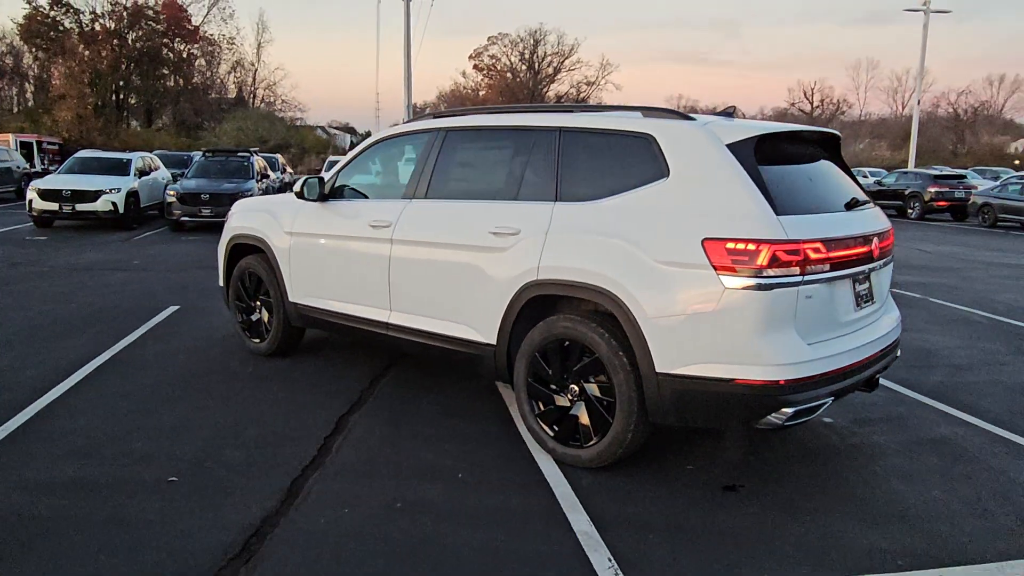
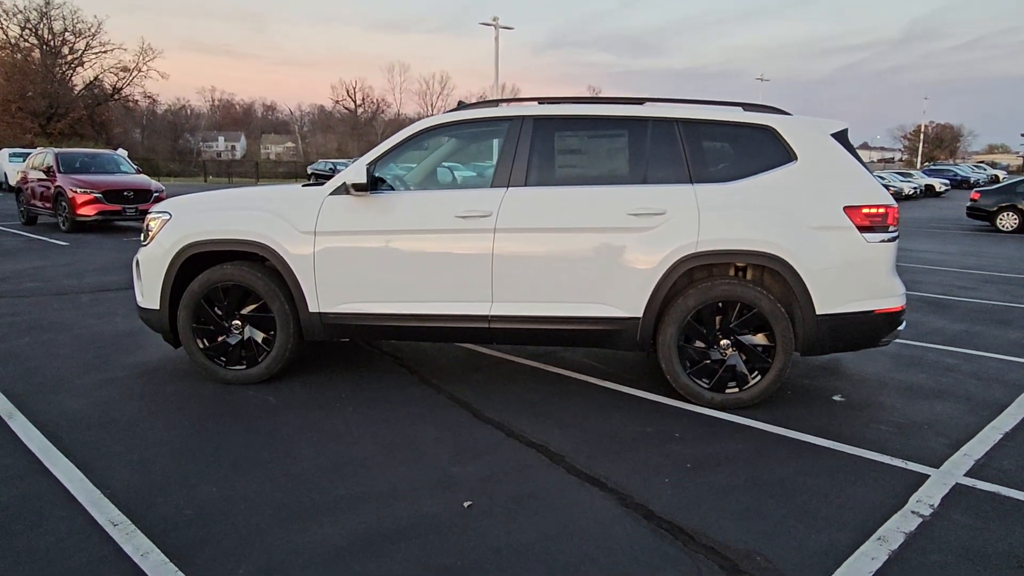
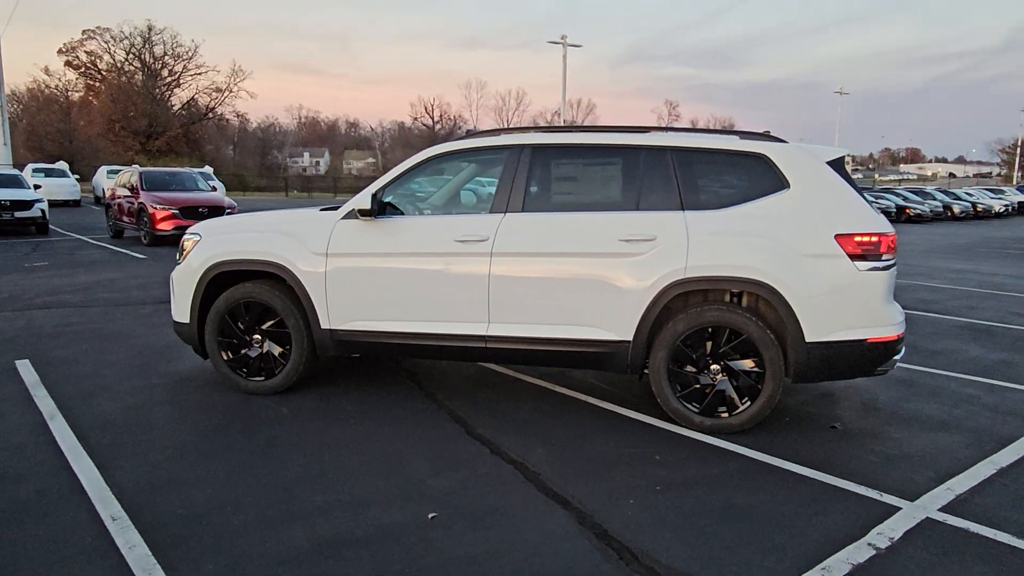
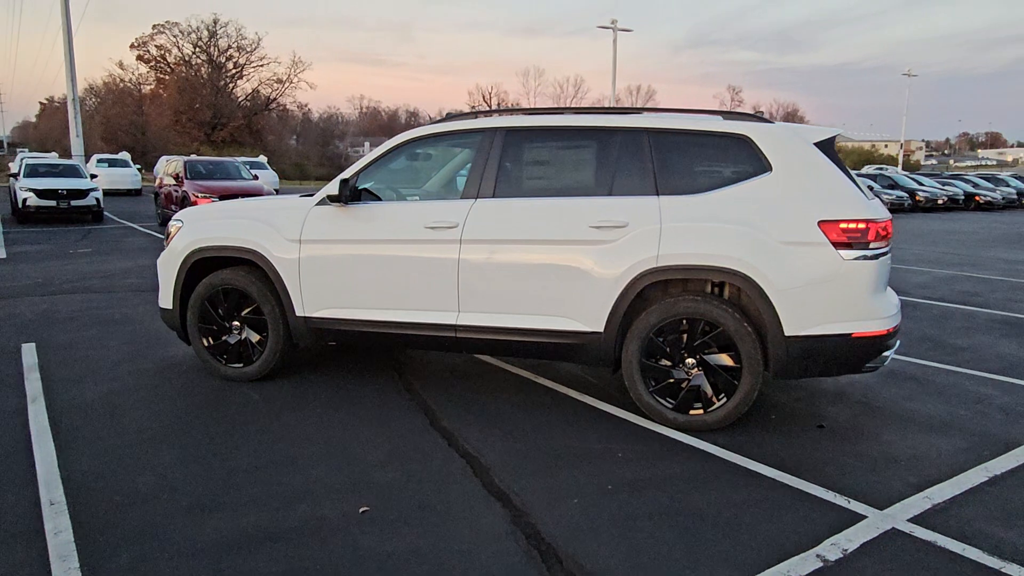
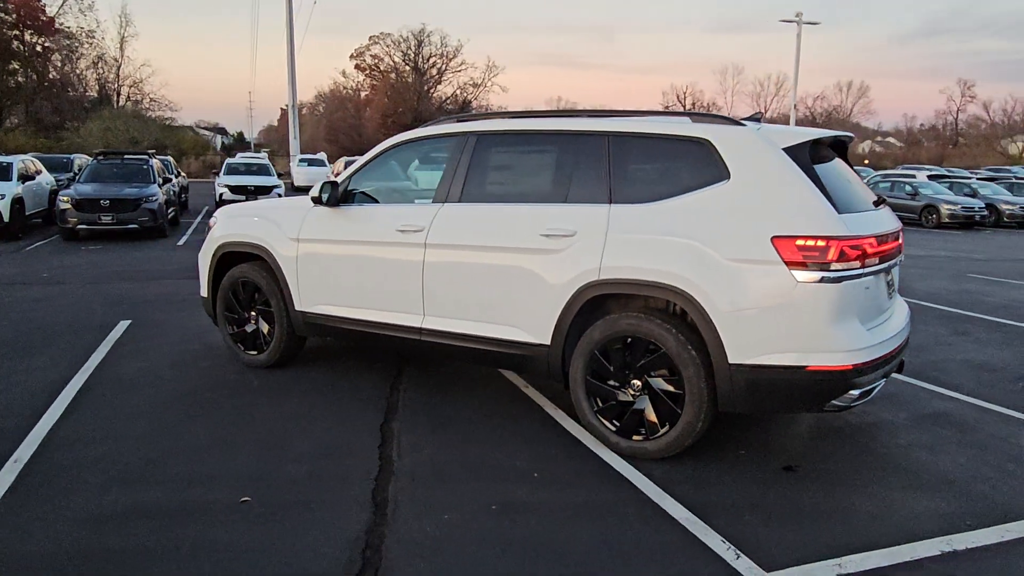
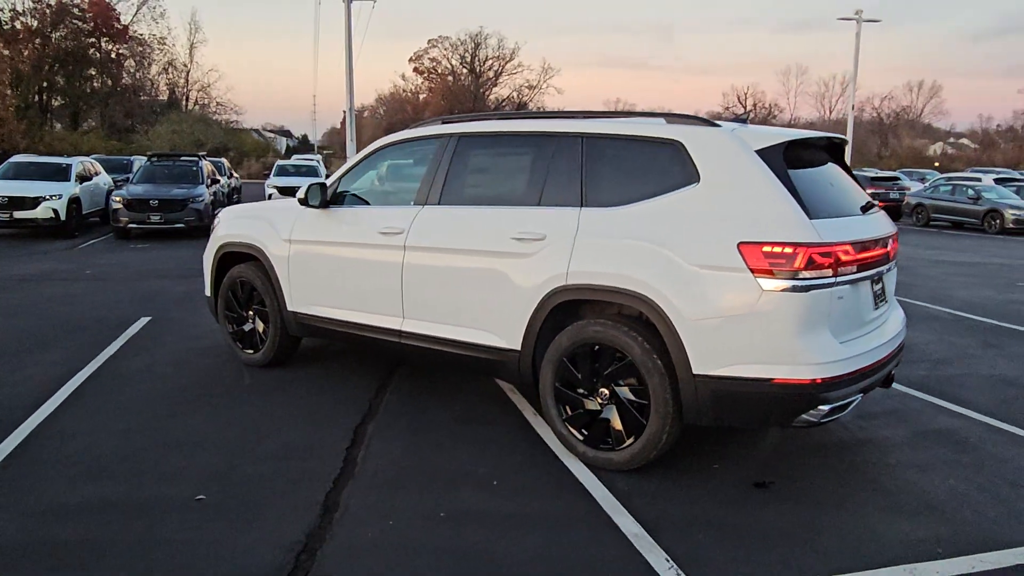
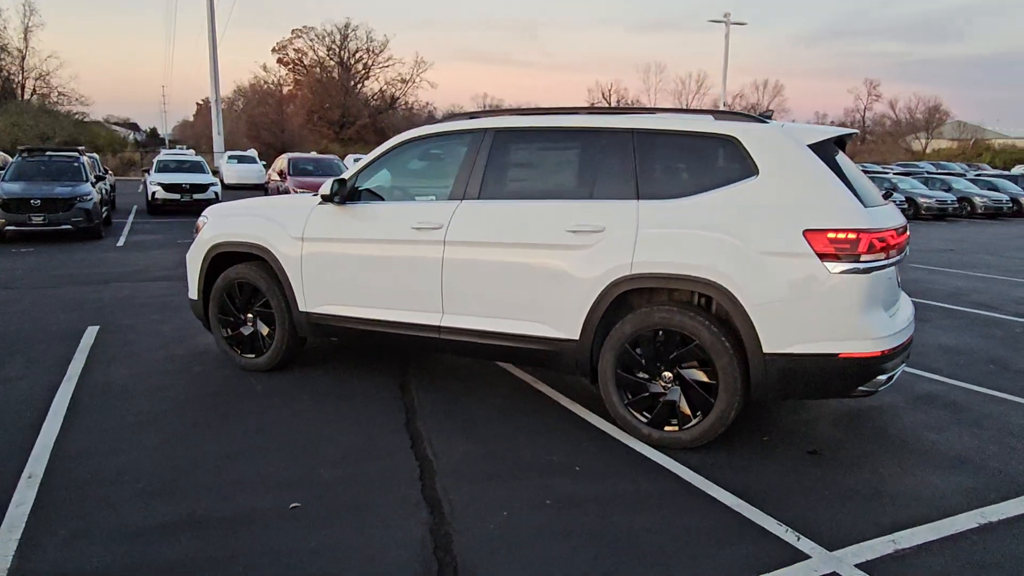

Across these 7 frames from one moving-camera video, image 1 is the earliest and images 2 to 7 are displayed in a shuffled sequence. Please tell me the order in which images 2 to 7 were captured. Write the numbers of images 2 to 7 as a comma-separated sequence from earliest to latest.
6, 5, 7, 4, 3, 2
